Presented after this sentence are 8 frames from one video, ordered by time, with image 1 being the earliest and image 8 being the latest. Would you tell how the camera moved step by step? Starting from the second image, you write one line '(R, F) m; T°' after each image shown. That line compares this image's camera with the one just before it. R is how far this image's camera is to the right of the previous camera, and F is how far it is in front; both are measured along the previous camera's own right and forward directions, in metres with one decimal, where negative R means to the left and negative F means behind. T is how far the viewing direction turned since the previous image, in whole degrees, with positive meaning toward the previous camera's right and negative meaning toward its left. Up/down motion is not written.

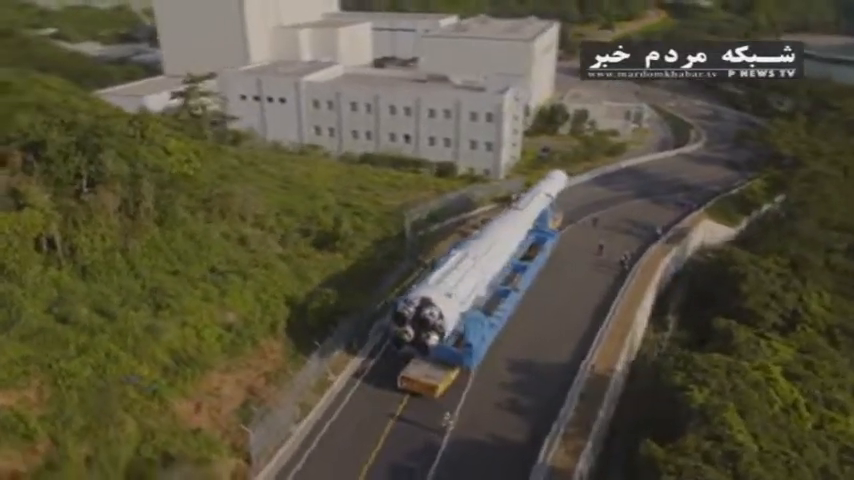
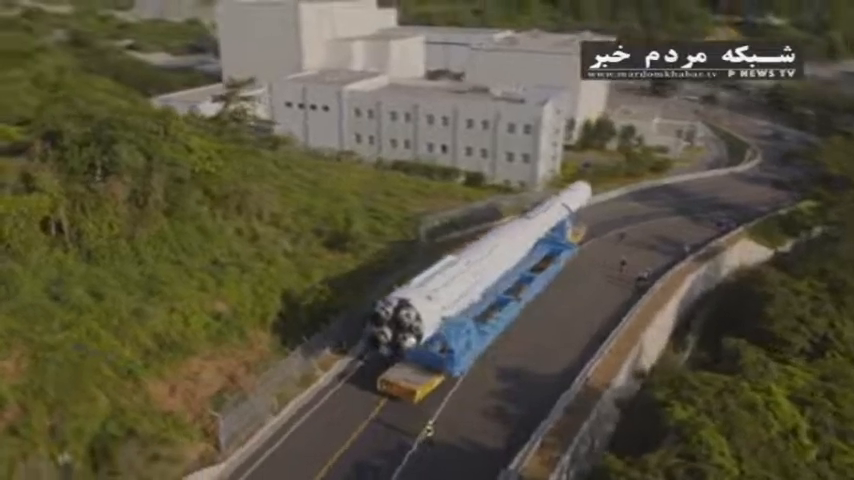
(+1.8, +0.2) m; -5°
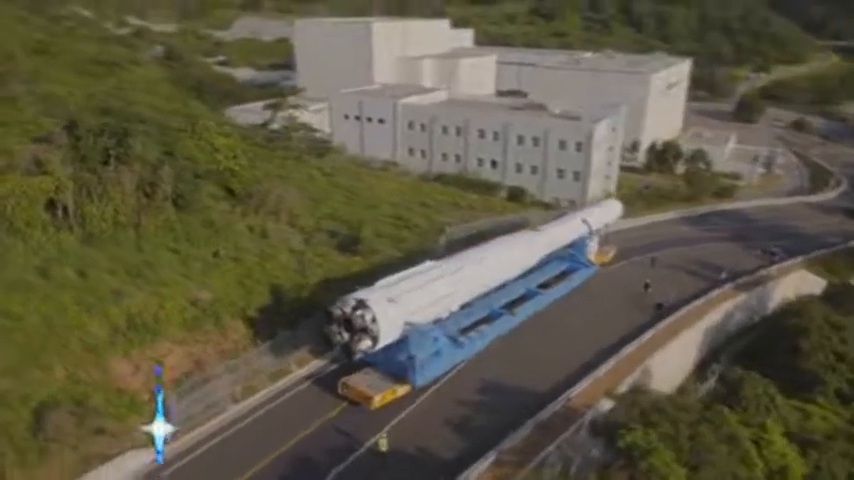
(+2.7, +0.6) m; -8°
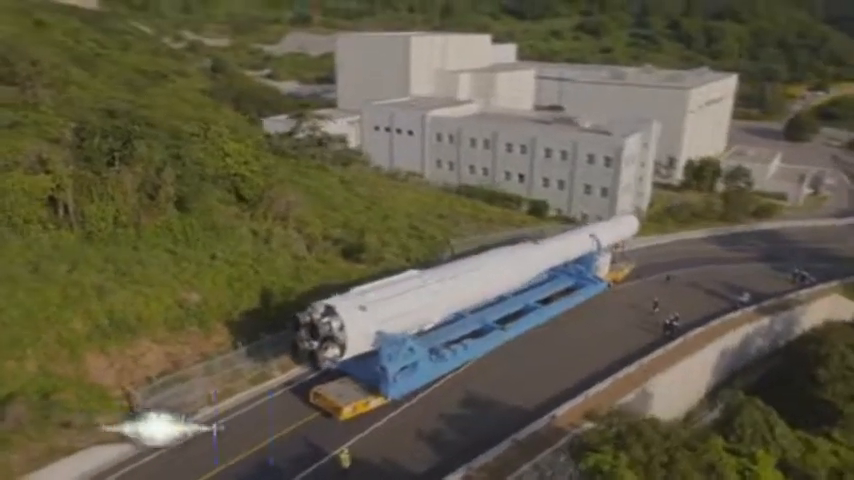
(+1.6, +0.4) m; -4°
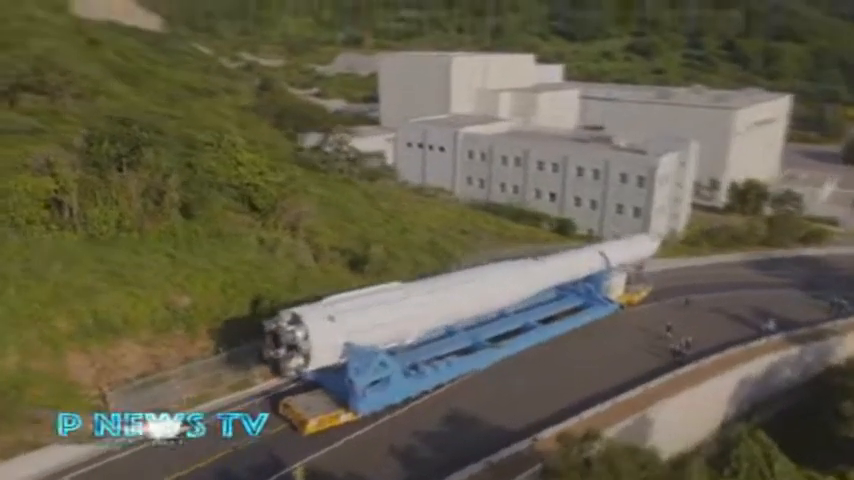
(+1.7, +0.5) m; -5°
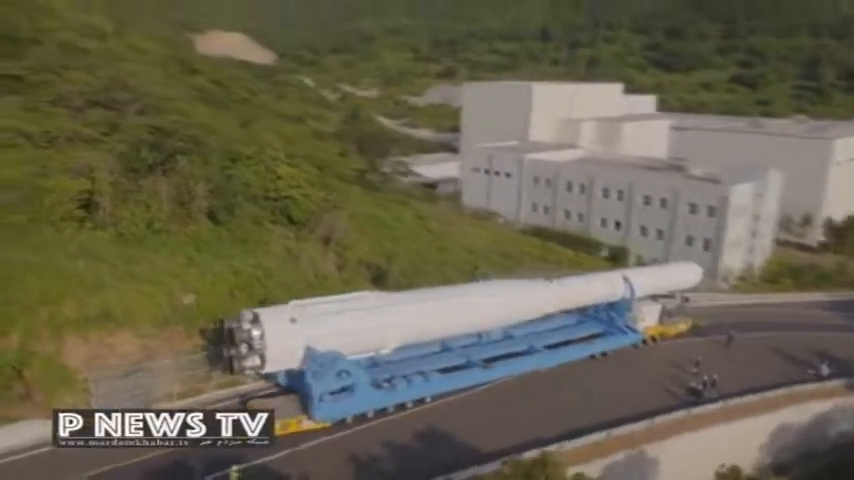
(+2.8, +0.5) m; -9°
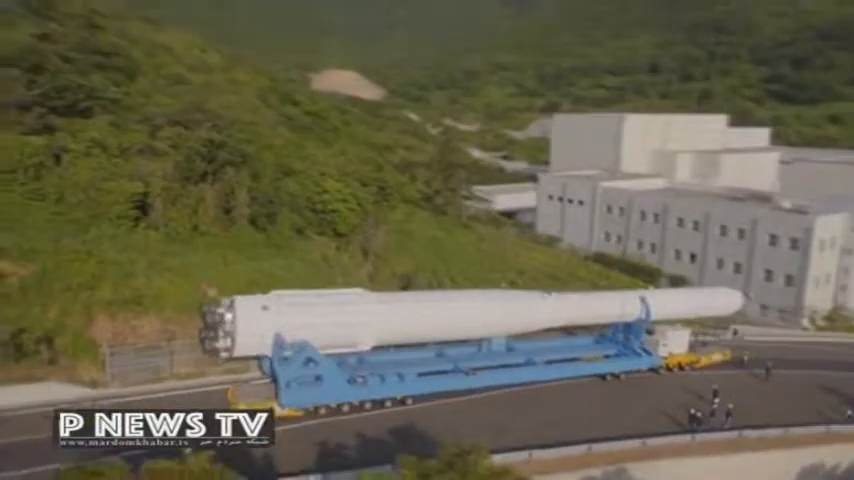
(+3.2, -0.2) m; -10°
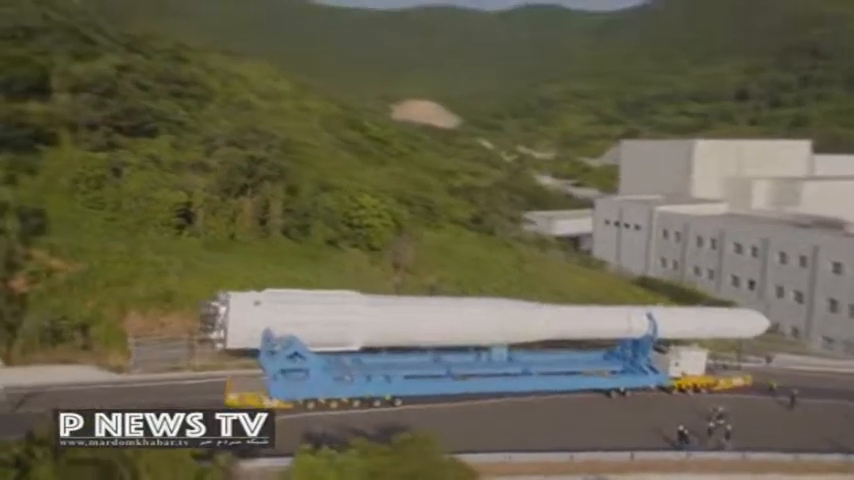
(+2.4, -0.5) m; -8°
